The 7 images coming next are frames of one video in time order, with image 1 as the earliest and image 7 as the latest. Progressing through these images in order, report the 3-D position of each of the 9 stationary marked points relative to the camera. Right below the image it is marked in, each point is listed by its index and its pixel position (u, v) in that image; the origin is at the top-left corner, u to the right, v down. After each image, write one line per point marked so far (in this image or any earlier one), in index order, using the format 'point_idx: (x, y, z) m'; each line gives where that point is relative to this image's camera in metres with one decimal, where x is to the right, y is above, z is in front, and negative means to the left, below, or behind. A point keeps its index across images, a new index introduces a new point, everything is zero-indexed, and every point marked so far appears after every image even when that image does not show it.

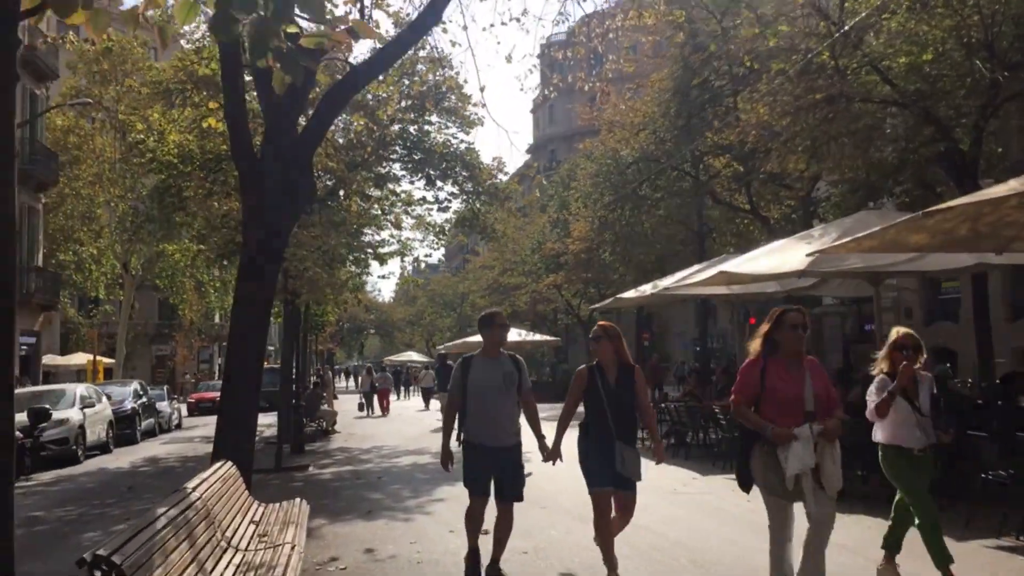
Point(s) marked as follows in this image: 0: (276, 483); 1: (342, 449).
0: (-3.5, -2.9, +13.5) m
1: (-3.5, -3.3, +18.9) m
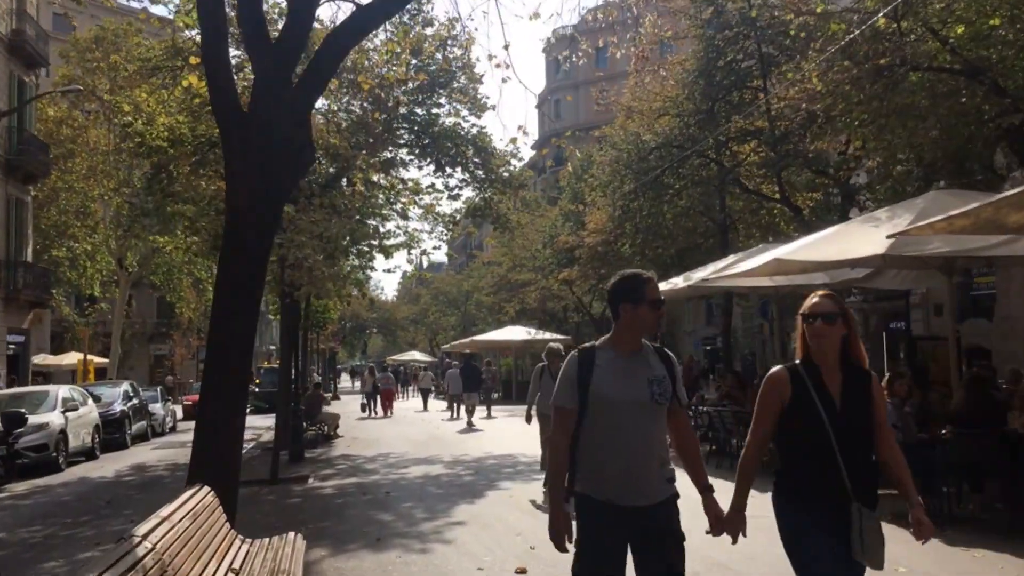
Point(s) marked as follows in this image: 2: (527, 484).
0: (-3.1, -2.8, +12.0) m
1: (-3.1, -3.2, +17.3) m
2: (+0.2, -2.6, +12.2) m
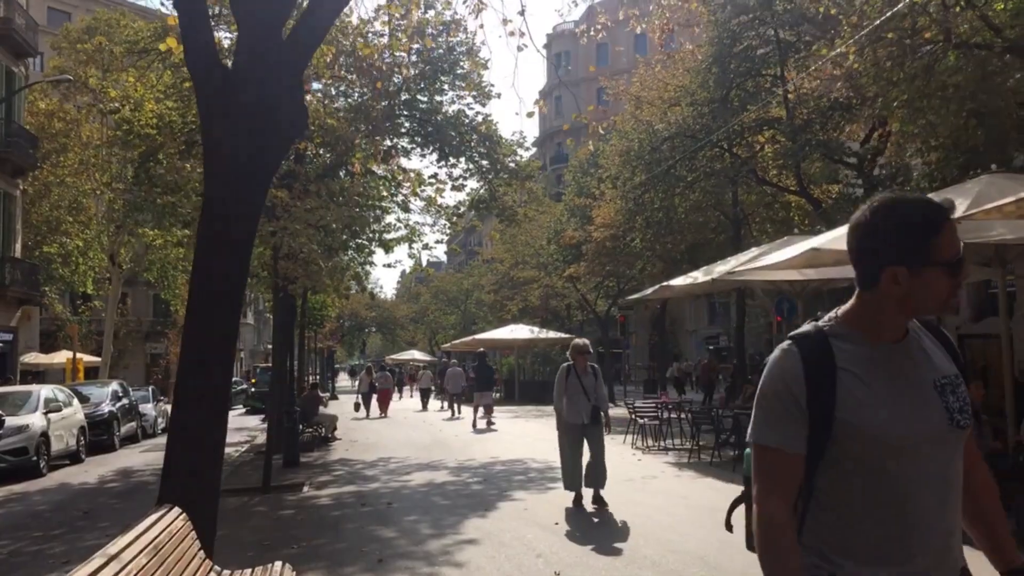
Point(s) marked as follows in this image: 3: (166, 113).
0: (-3.0, -2.7, +11.0) m
1: (-3.0, -3.1, +16.3) m
2: (+0.4, -2.5, +11.2) m
3: (-7.2, +3.6, +19.0) m
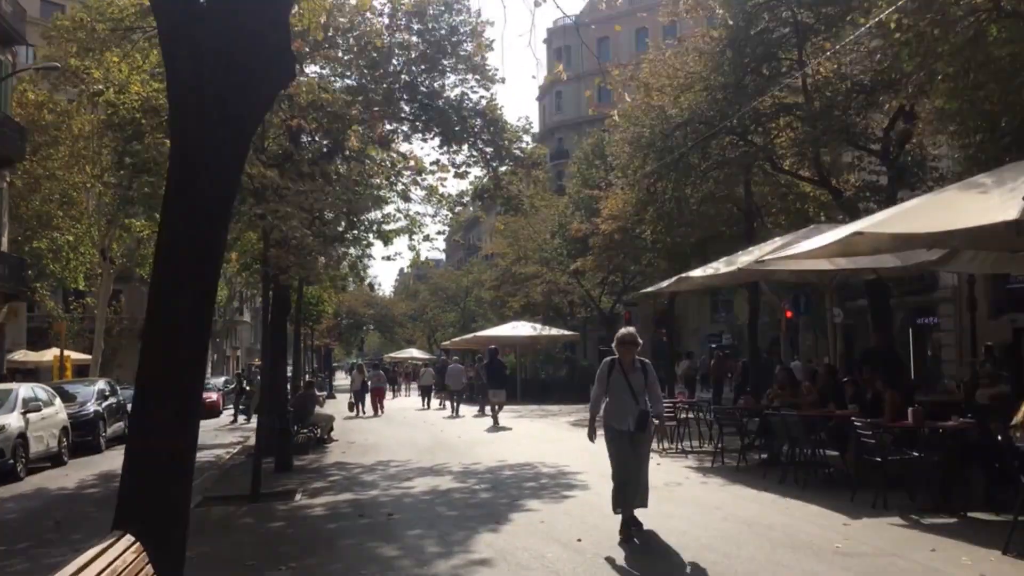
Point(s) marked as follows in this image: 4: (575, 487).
0: (-2.8, -2.5, +9.9) m
1: (-2.8, -2.9, +15.2) m
2: (+0.5, -2.4, +10.2) m
3: (-7.0, +3.8, +18.0) m
4: (+0.8, -2.5, +11.4) m
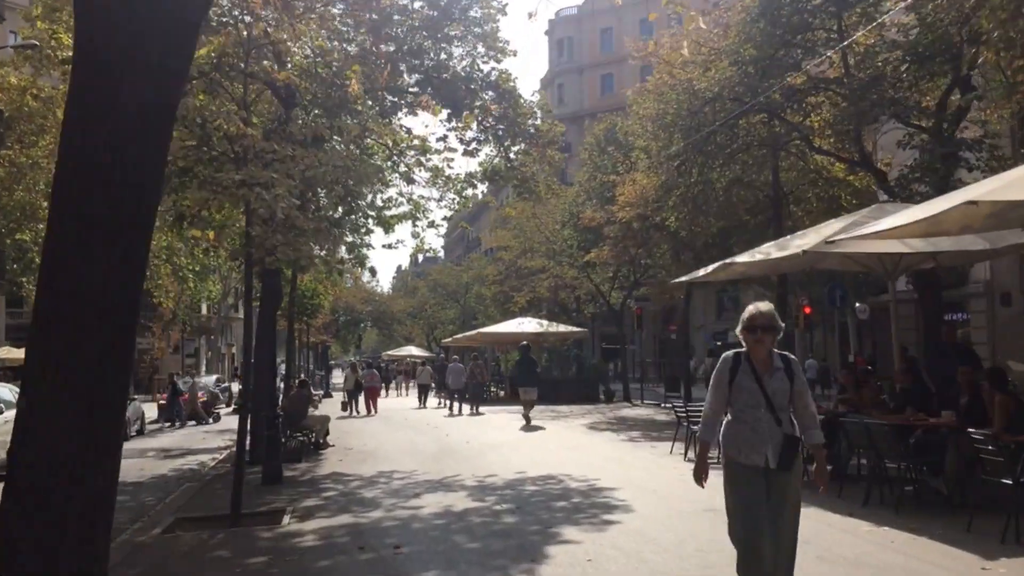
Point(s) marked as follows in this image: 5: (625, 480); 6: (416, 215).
0: (-2.5, -2.4, +8.1) m
1: (-2.6, -2.7, +13.4) m
2: (+0.8, -2.2, +8.4) m
3: (-6.8, +4.0, +16.1) m
4: (+1.1, -2.3, +9.6) m
5: (+1.4, -2.4, +11.6) m
6: (-2.0, +1.6, +19.6) m
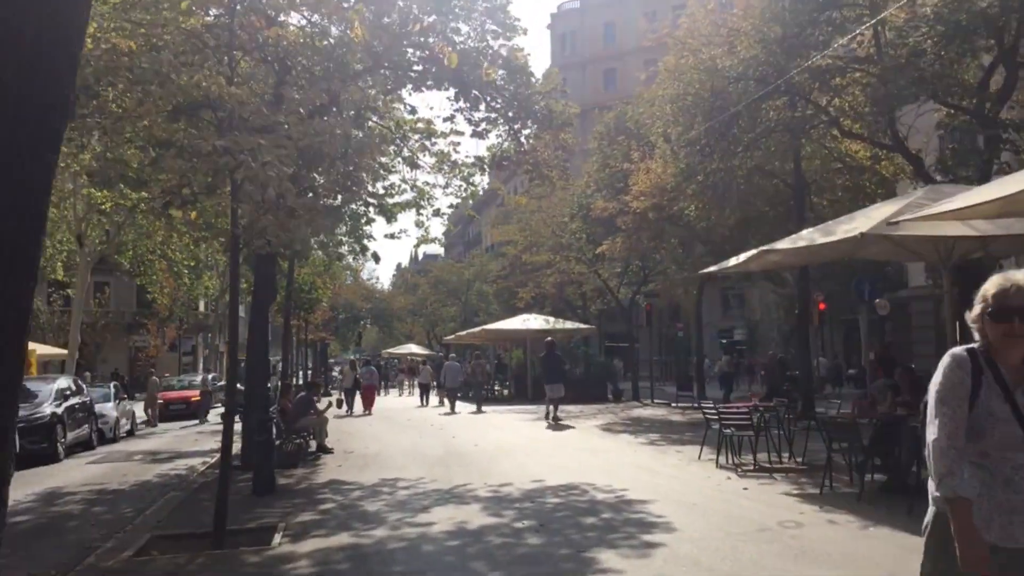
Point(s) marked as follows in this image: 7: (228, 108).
0: (-2.3, -2.2, +6.9) m
1: (-2.4, -2.6, +12.2) m
2: (+1.0, -2.1, +7.2) m
3: (-6.5, +4.1, +14.9) m
4: (+1.3, -2.2, +8.4) m
5: (+1.6, -2.3, +10.4) m
6: (-1.8, +1.7, +18.4) m
7: (-3.4, +2.2, +11.2) m
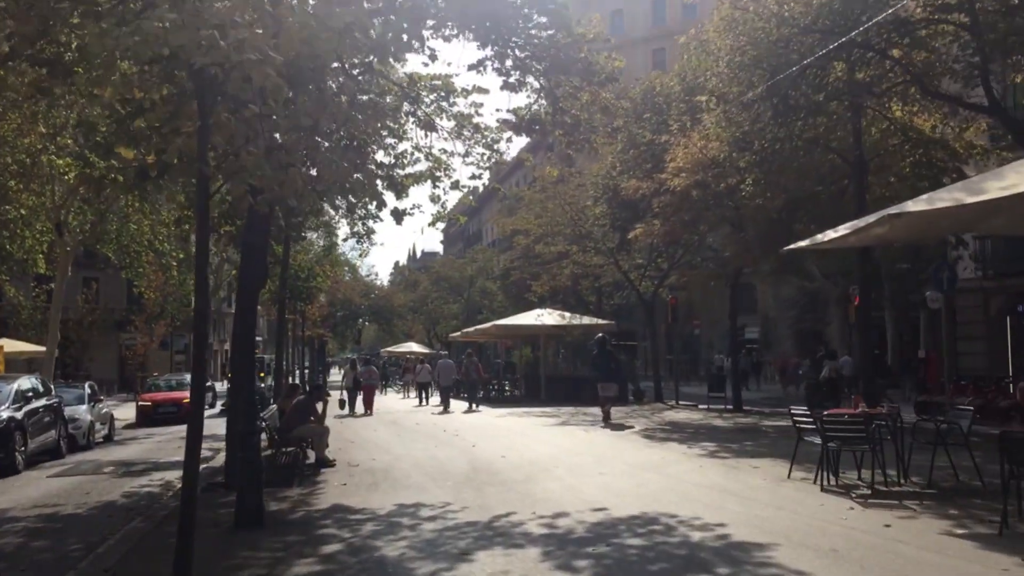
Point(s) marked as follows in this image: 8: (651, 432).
0: (-1.8, -2.0, +4.3) m
1: (-1.8, -2.3, +9.6) m
2: (+1.6, -1.9, +4.6) m
3: (-6.0, +4.4, +12.3) m
4: (+1.9, -1.9, +5.8) m
5: (+2.2, -2.0, +7.8) m
6: (-1.3, +2.0, +15.8) m
7: (-2.9, +2.4, +8.6) m
8: (+2.9, -2.9, +18.6) m
